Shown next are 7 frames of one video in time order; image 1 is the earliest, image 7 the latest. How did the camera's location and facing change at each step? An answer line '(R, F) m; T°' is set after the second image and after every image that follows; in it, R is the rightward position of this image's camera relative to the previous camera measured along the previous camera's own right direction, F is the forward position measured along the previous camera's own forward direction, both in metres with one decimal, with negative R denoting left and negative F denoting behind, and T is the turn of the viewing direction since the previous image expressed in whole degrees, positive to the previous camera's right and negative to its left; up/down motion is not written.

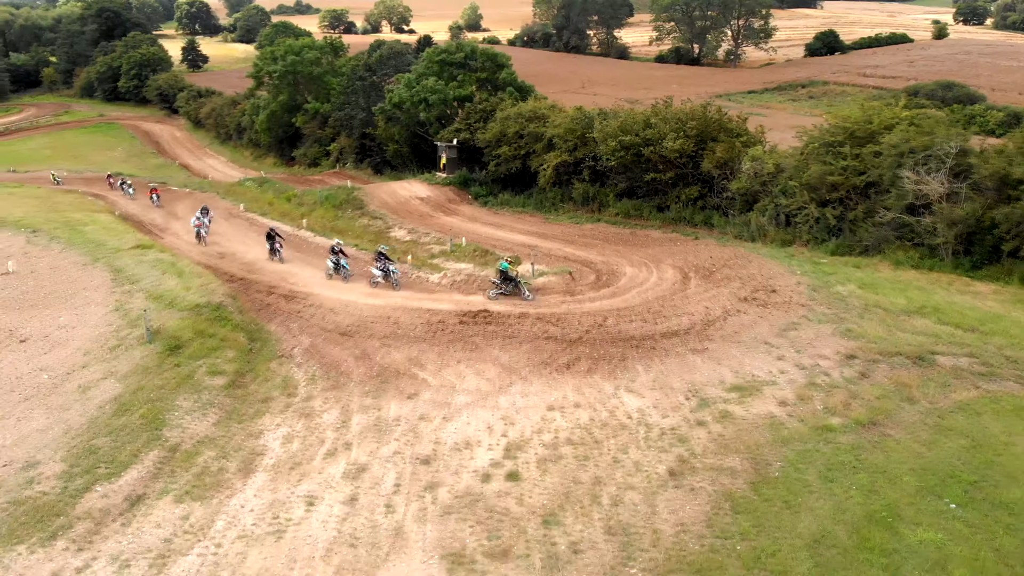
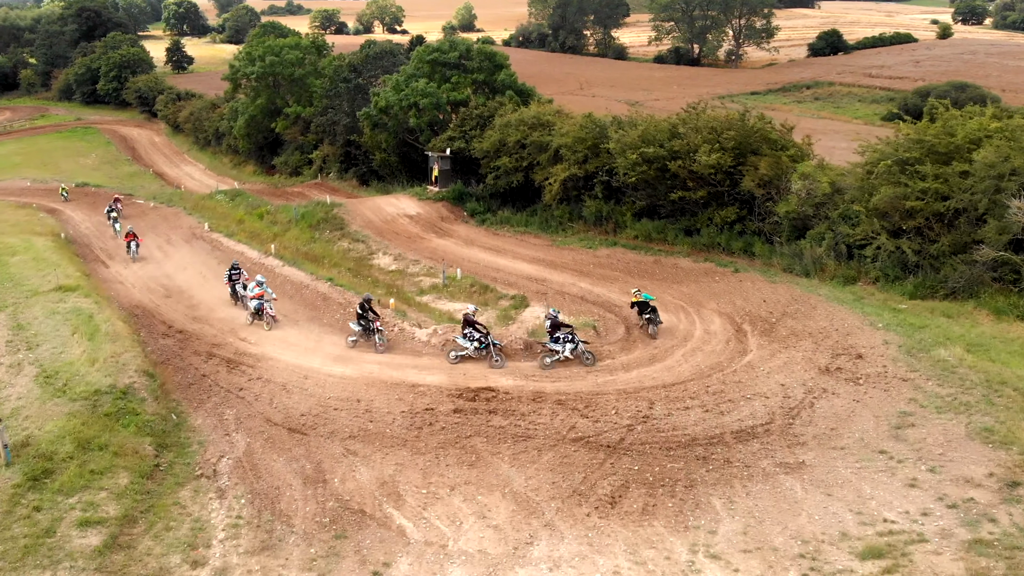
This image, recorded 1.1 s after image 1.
(-0.3, +4.8) m; 0°
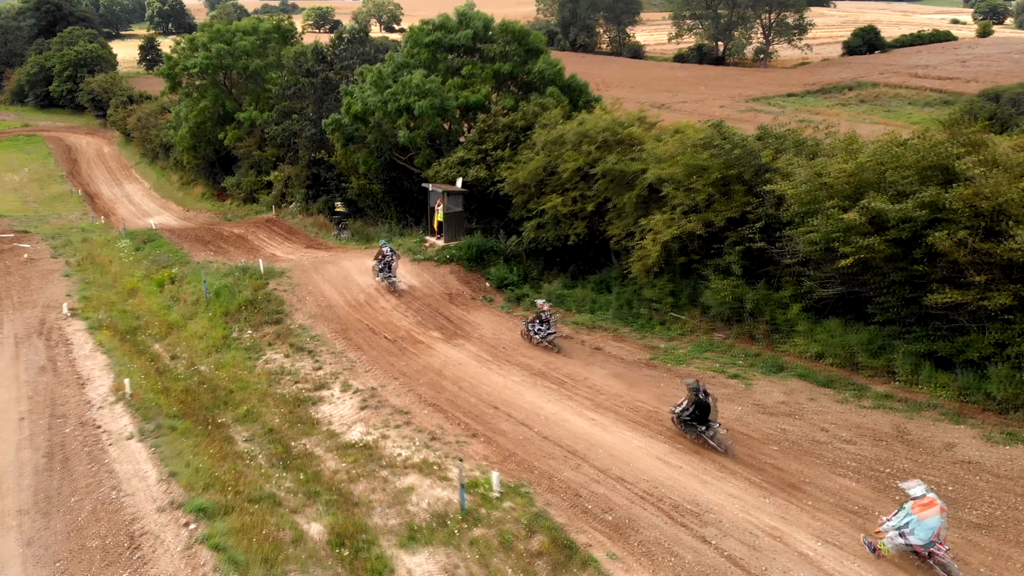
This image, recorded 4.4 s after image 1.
(-1.3, +14.0) m; 0°
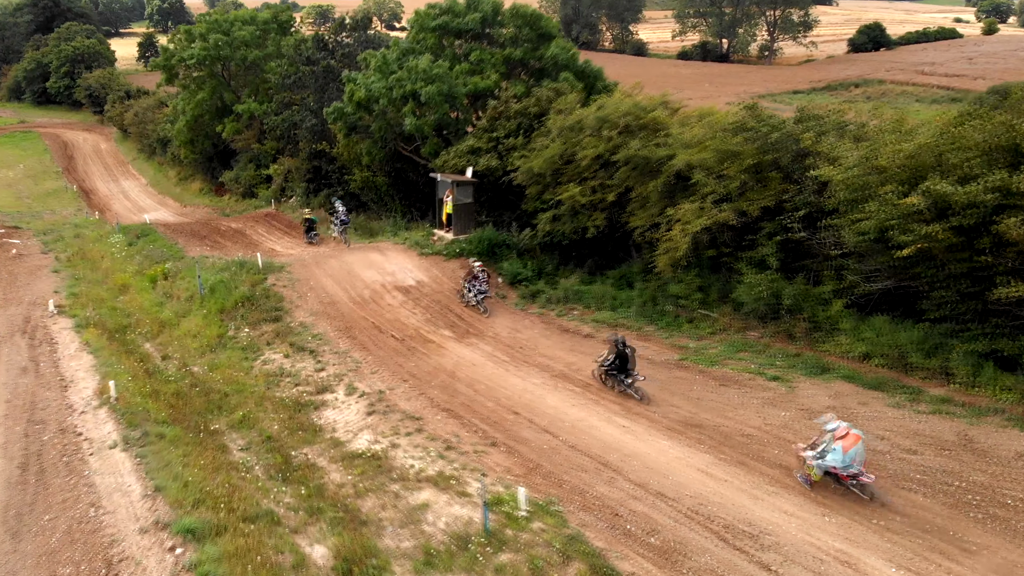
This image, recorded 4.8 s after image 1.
(-0.3, +1.3) m; 0°
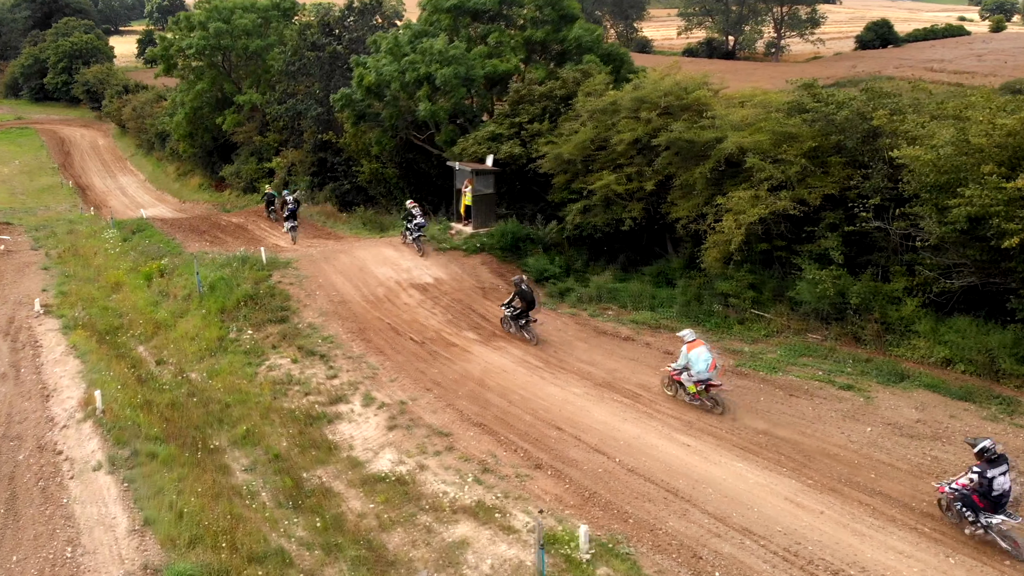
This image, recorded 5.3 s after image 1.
(-0.5, +1.7) m; 0°
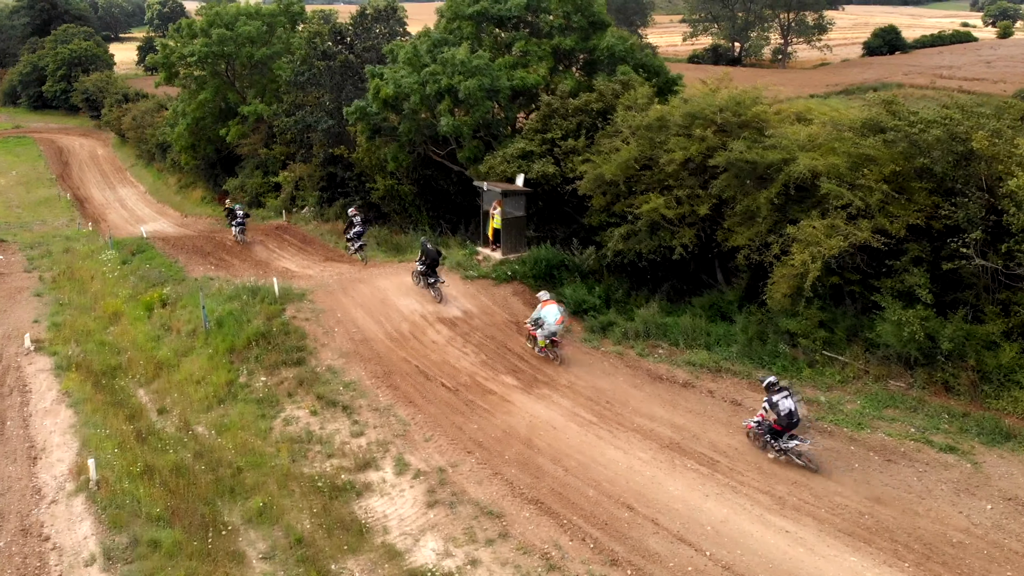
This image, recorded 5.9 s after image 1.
(-0.7, +1.6) m; 0°
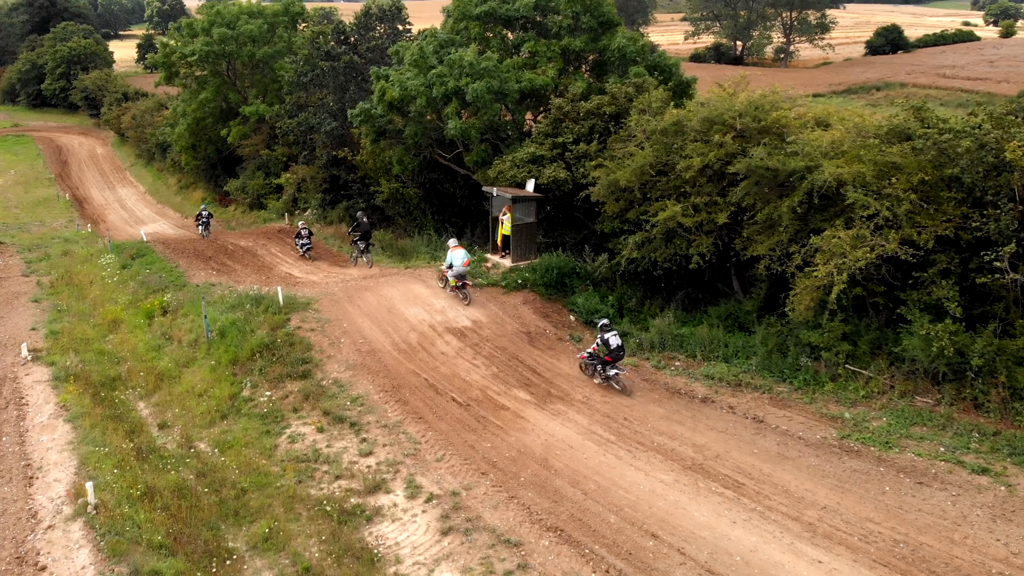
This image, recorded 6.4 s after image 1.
(-0.2, +0.5) m; 0°
